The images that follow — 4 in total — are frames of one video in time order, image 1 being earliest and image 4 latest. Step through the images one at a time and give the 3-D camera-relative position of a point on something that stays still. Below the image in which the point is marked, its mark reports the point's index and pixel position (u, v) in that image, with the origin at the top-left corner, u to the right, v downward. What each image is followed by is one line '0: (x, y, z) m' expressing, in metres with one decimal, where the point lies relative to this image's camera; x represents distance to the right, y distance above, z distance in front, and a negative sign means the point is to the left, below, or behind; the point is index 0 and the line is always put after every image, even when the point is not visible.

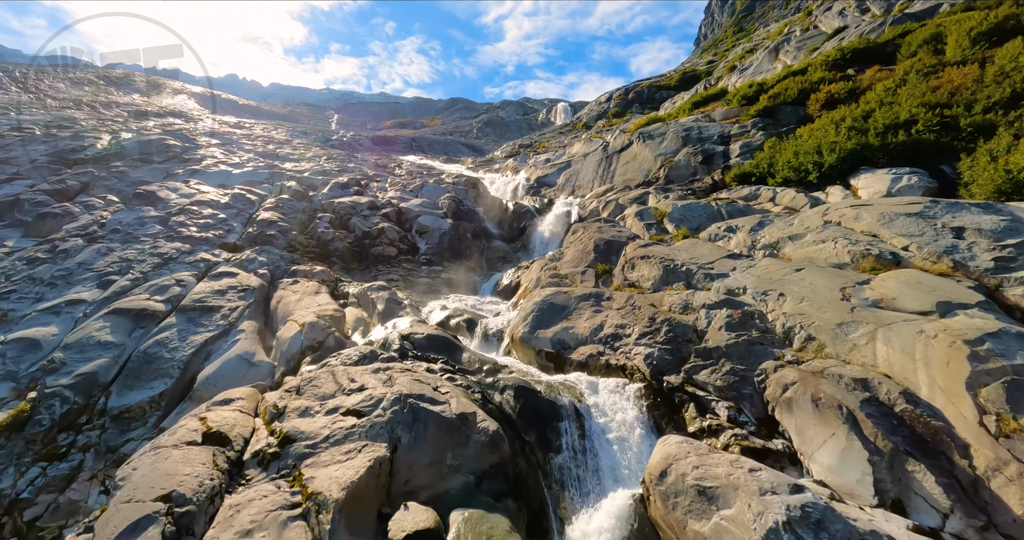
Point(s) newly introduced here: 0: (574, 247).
0: (+2.2, +0.8, +16.1) m
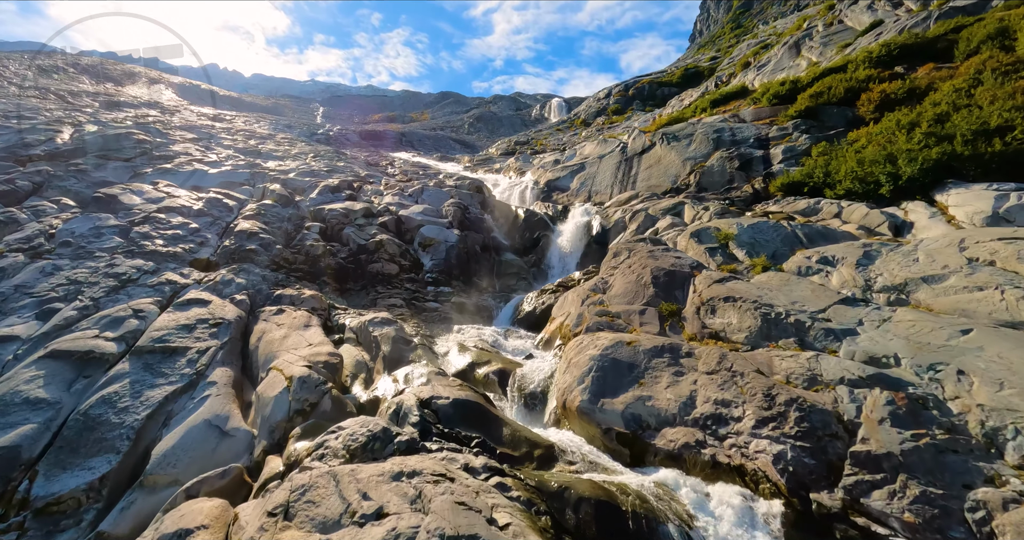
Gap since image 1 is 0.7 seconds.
0: (+3.2, -0.1, +13.3) m
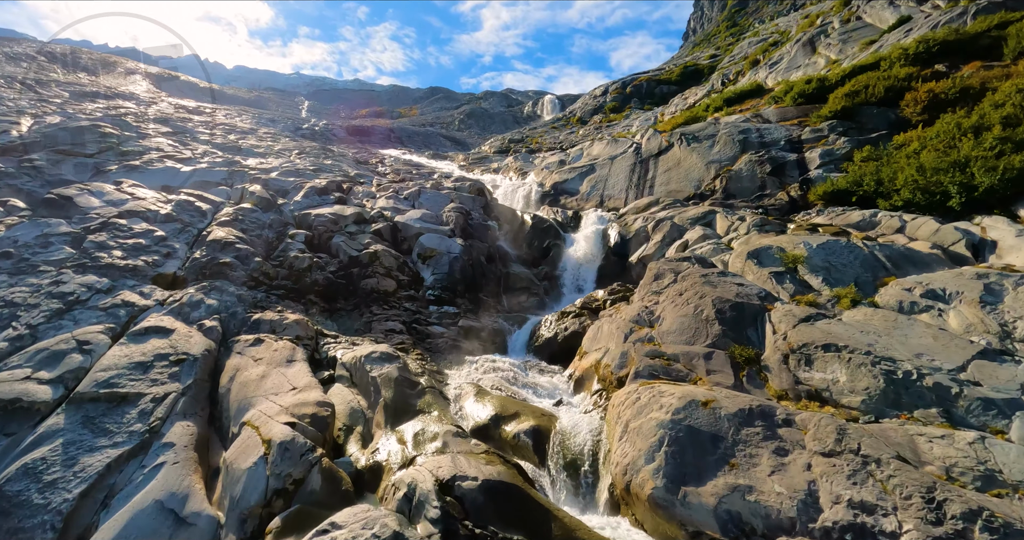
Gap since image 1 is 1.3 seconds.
0: (+3.9, -0.8, +11.1) m
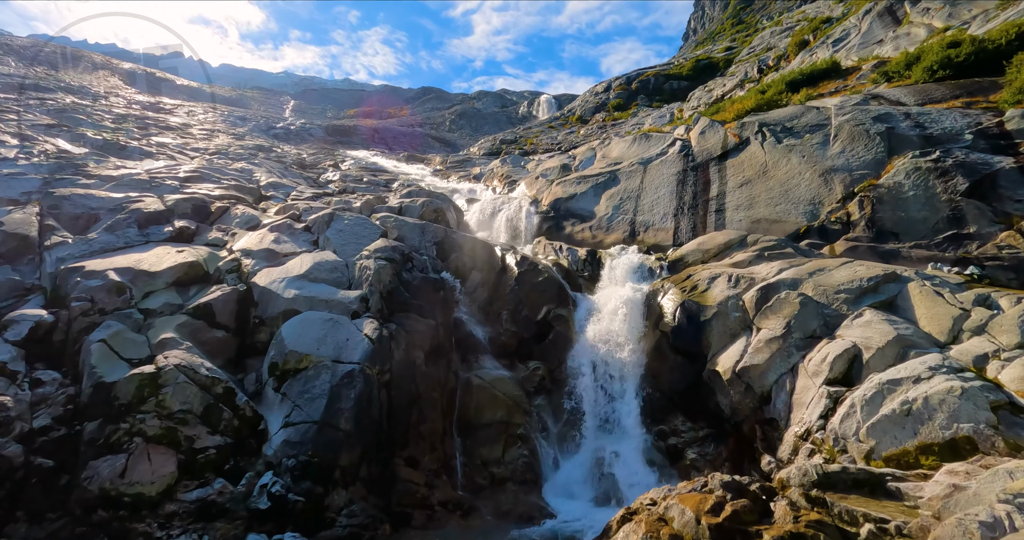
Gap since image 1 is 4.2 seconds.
0: (+3.2, -3.4, +0.9) m
